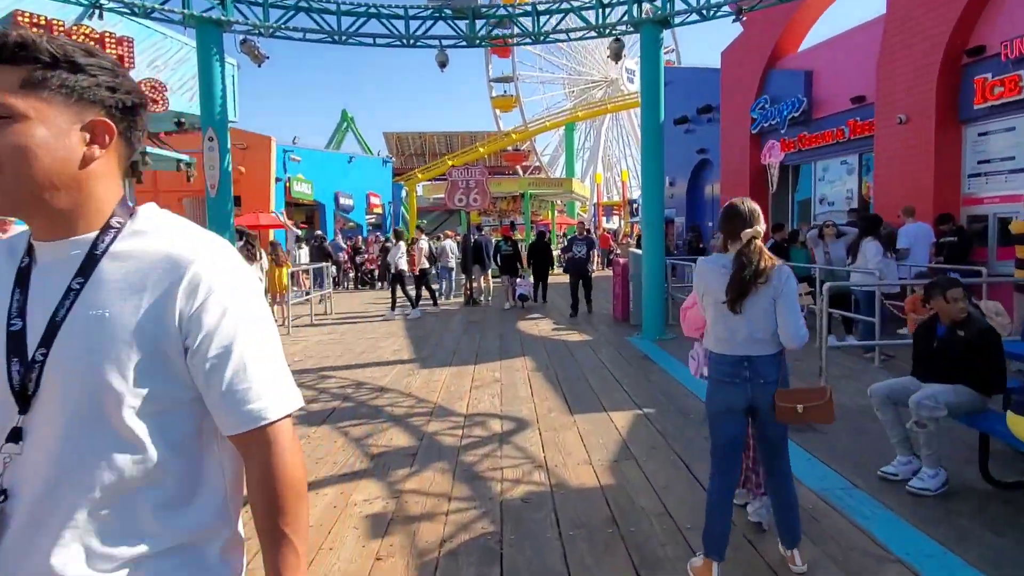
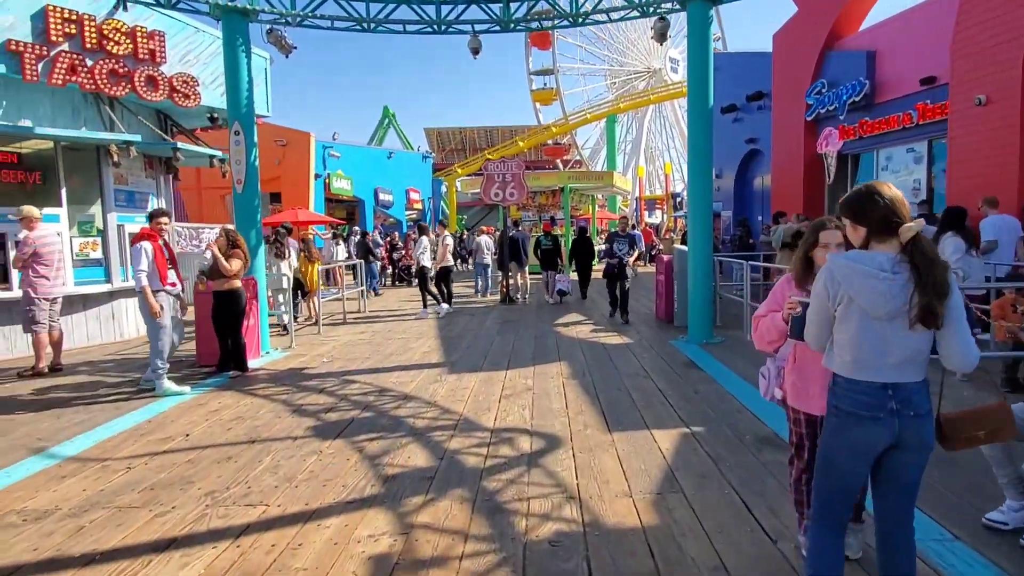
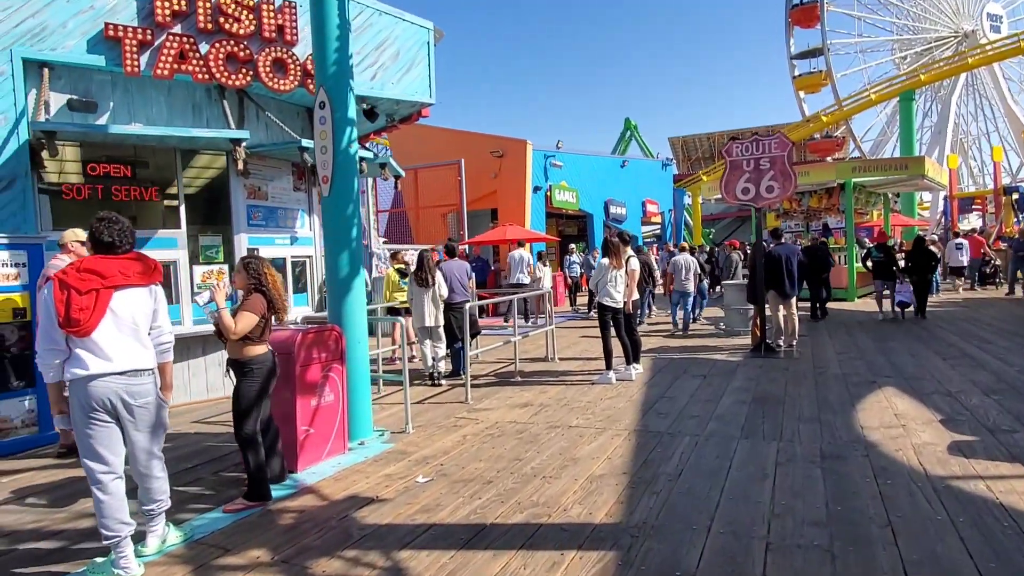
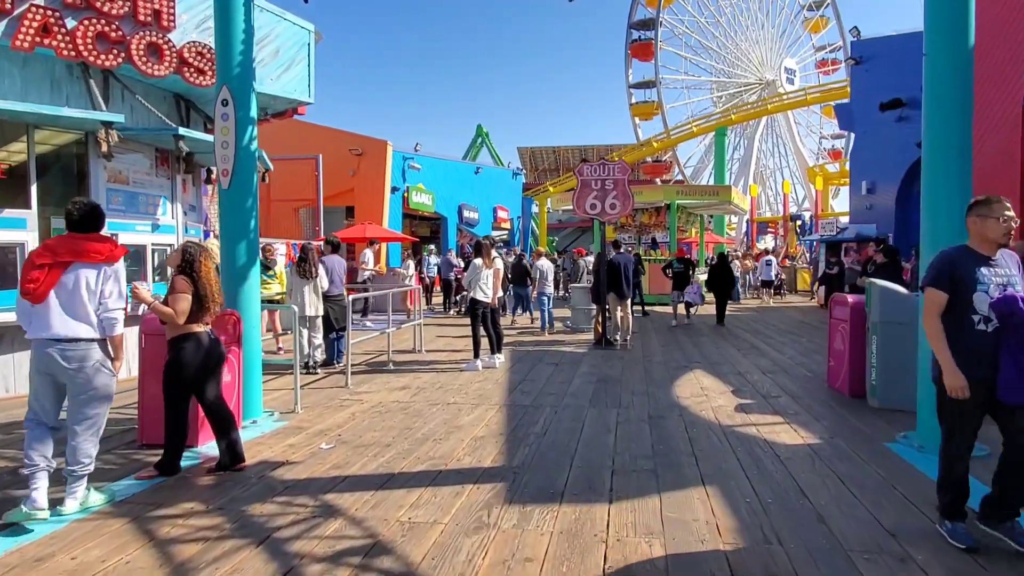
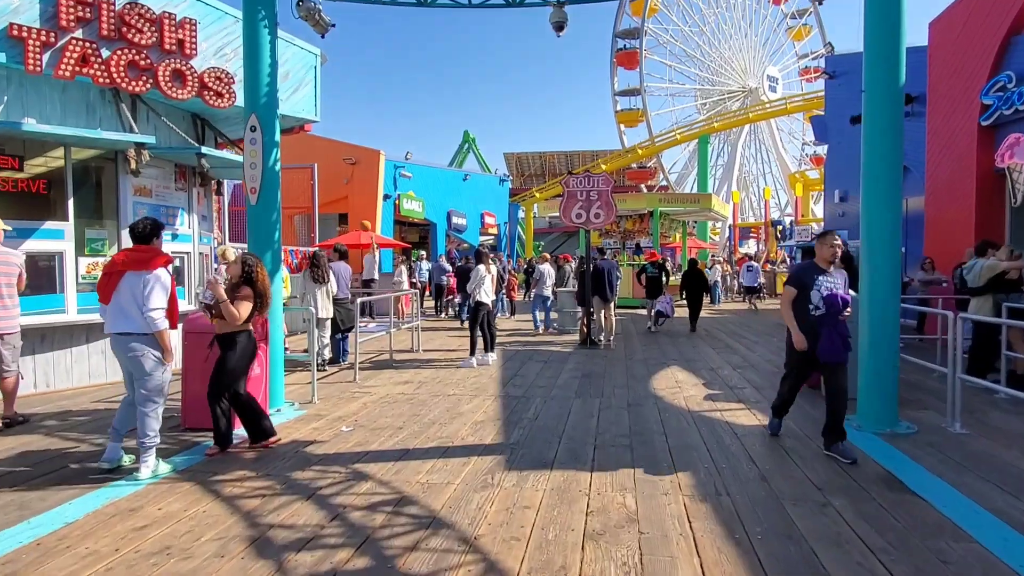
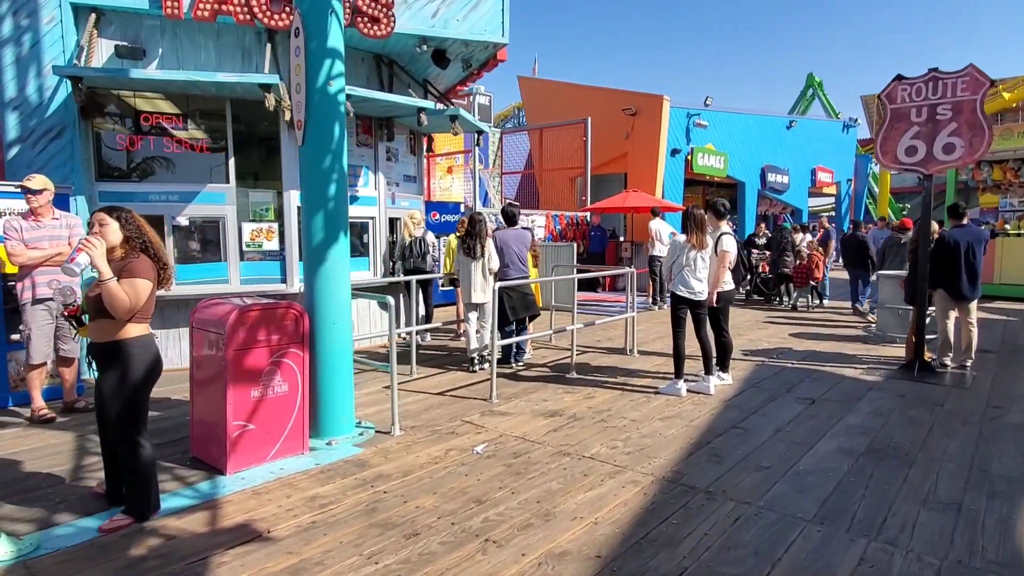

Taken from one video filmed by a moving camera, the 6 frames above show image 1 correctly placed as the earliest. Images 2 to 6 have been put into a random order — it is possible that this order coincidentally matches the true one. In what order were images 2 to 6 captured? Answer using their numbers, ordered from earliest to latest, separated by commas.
2, 5, 4, 3, 6
